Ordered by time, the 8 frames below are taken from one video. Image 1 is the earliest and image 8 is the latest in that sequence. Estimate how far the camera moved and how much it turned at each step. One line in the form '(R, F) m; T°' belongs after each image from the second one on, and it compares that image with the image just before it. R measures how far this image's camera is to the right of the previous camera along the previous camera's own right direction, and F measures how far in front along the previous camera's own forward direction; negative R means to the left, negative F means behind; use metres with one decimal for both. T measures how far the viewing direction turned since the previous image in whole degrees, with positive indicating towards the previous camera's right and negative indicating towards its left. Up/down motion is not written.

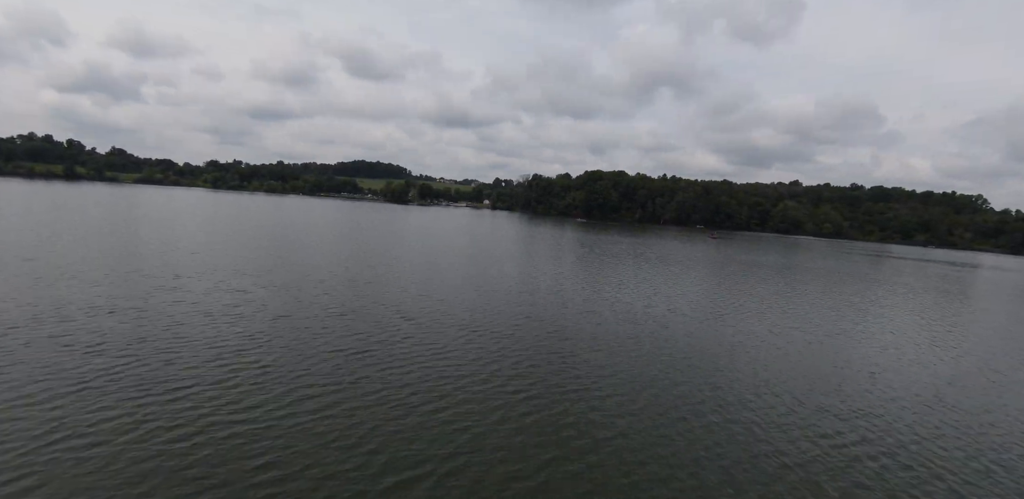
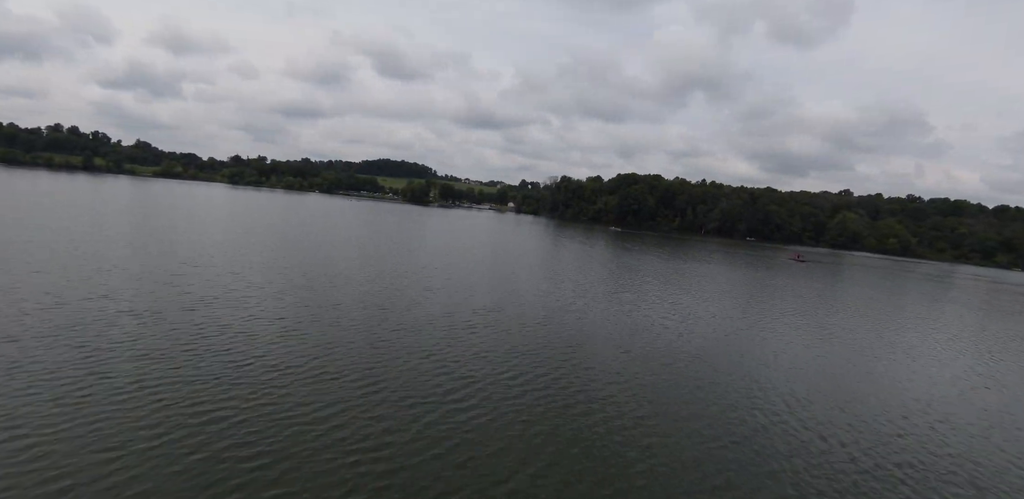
(-0.1, +5.7) m; -3°
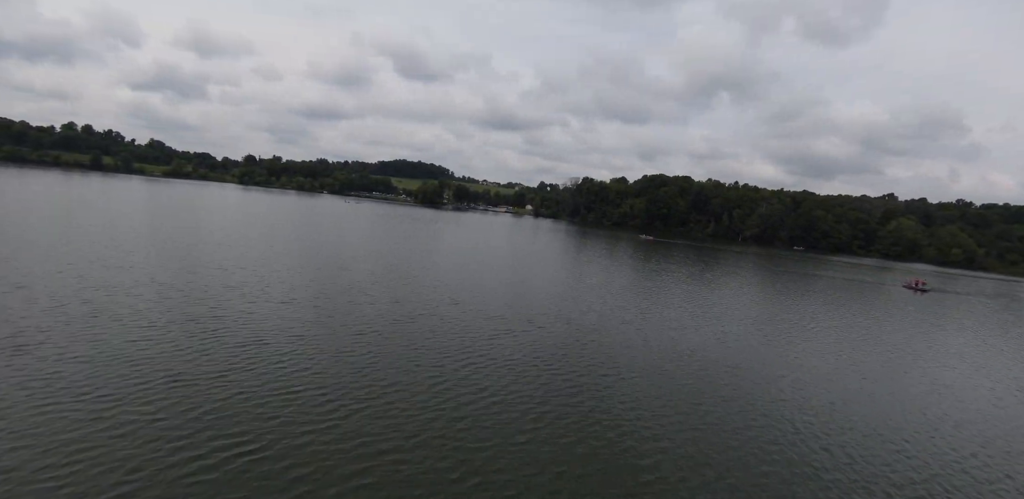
(+0.1, +5.0) m; -2°
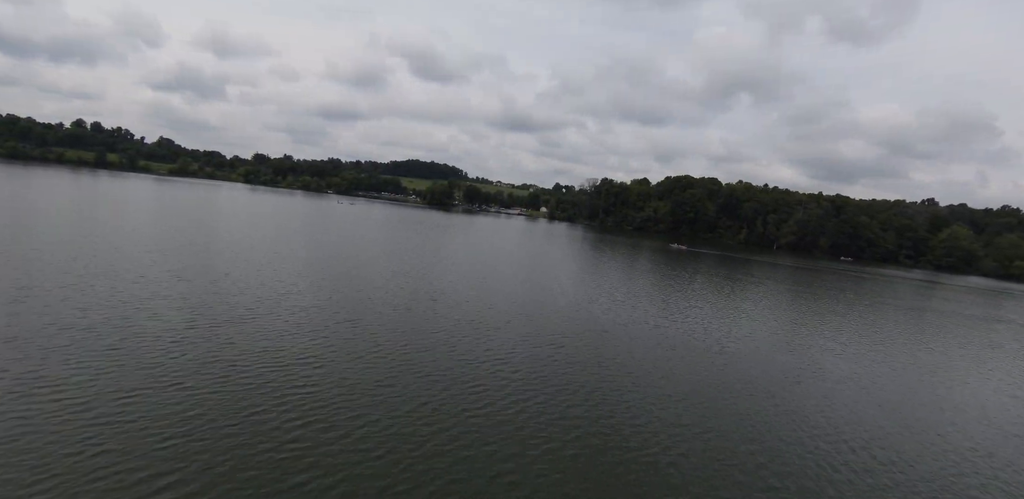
(+0.1, +4.4) m; -2°
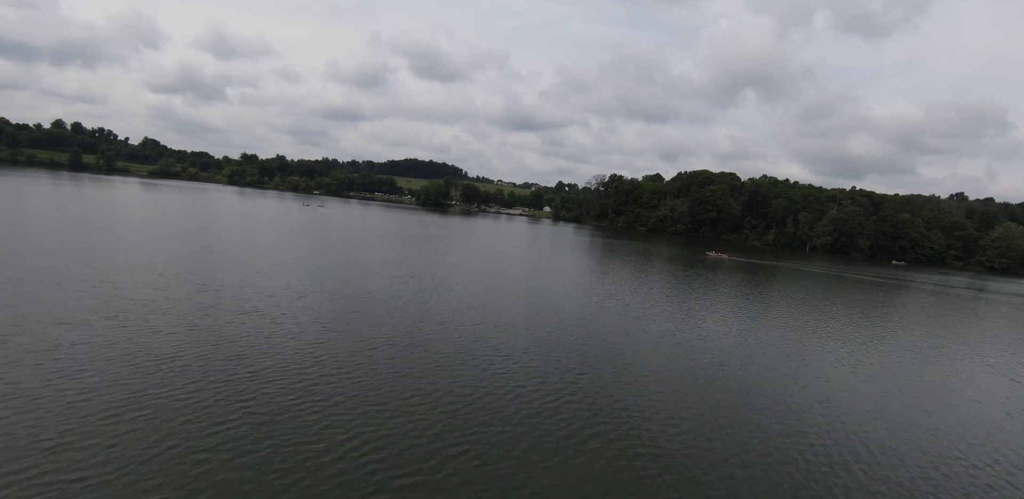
(+0.4, +5.9) m; 0°
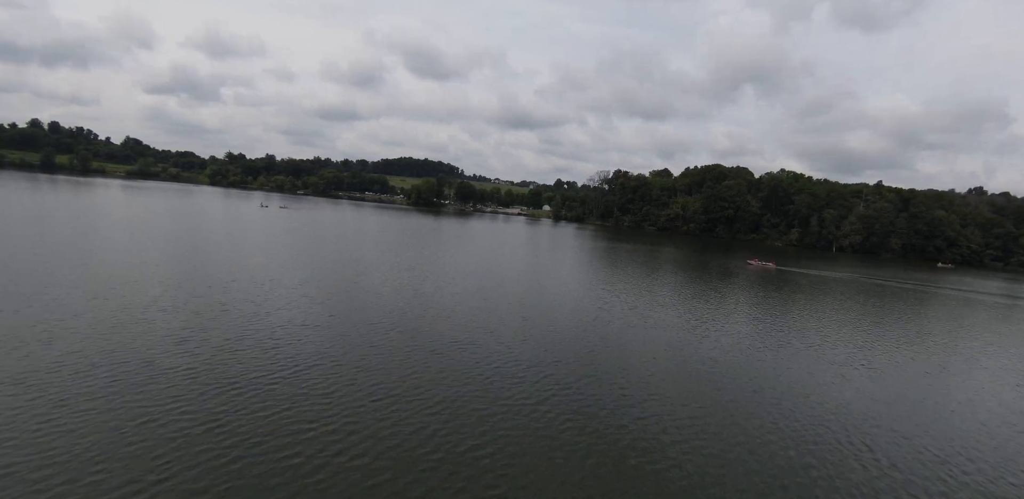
(0.0, +4.4) m; 0°
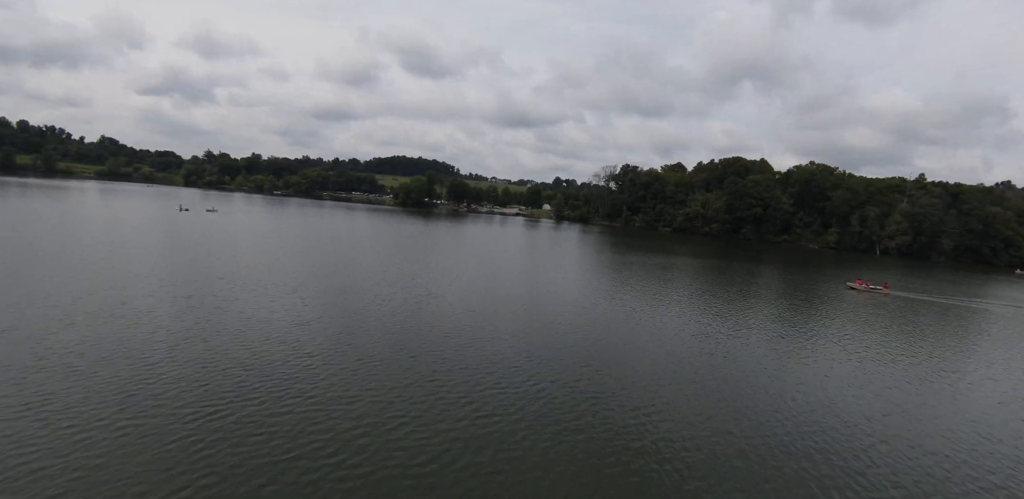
(+0.1, +5.7) m; 0°
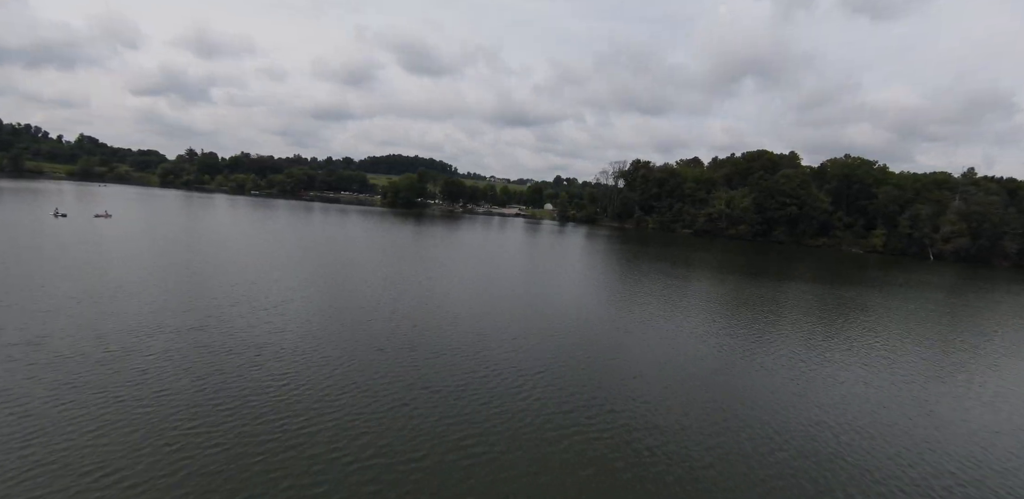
(+0.1, +5.1) m; 0°
